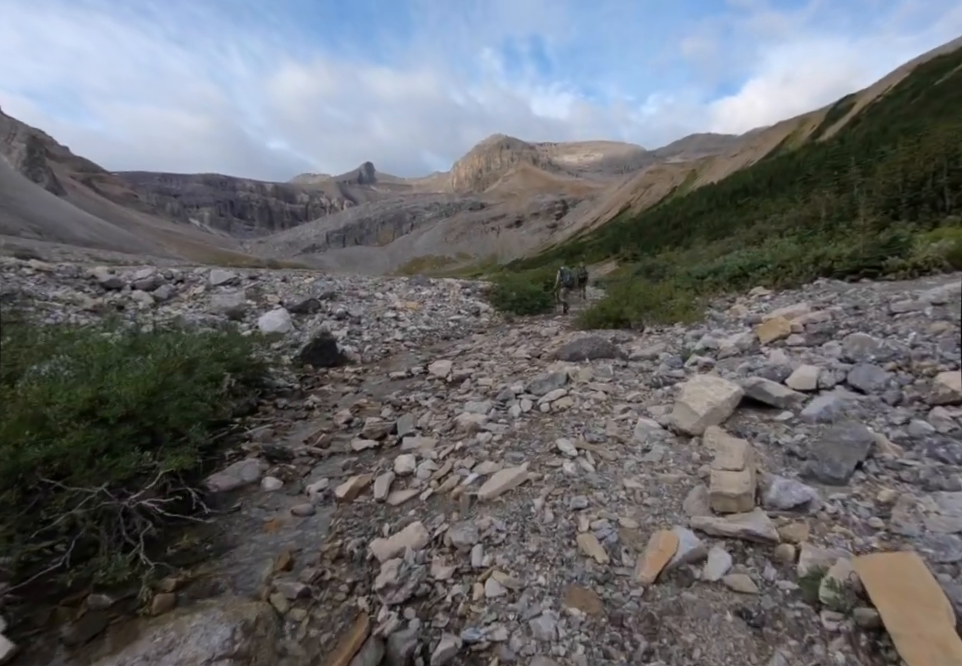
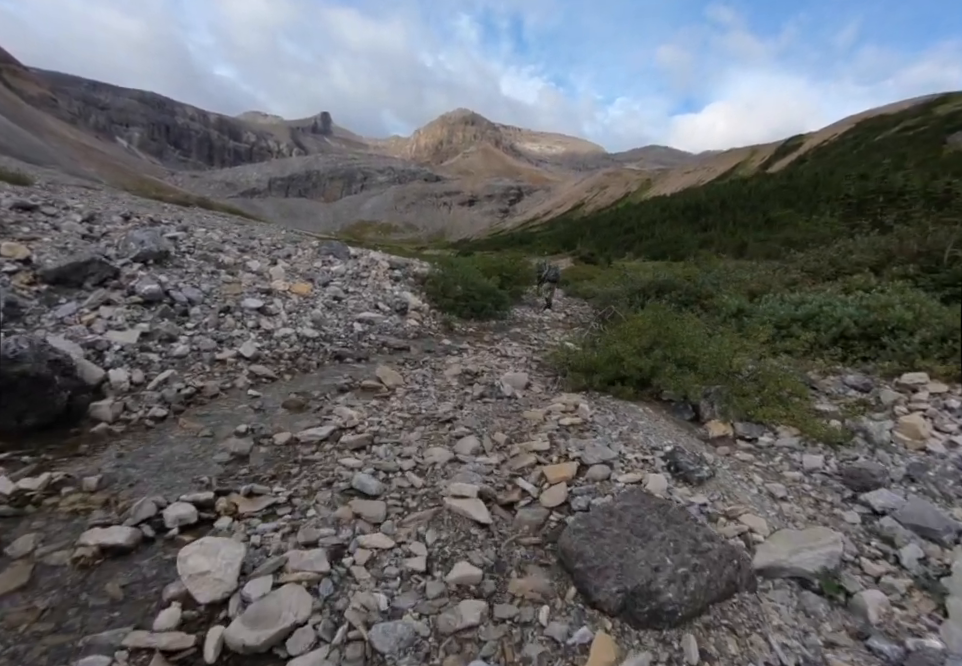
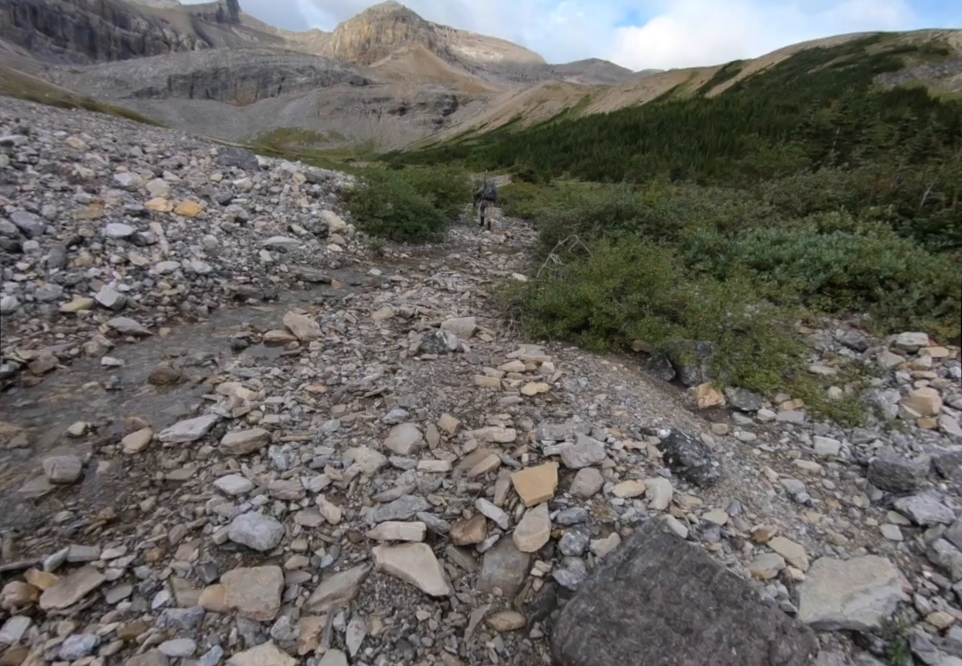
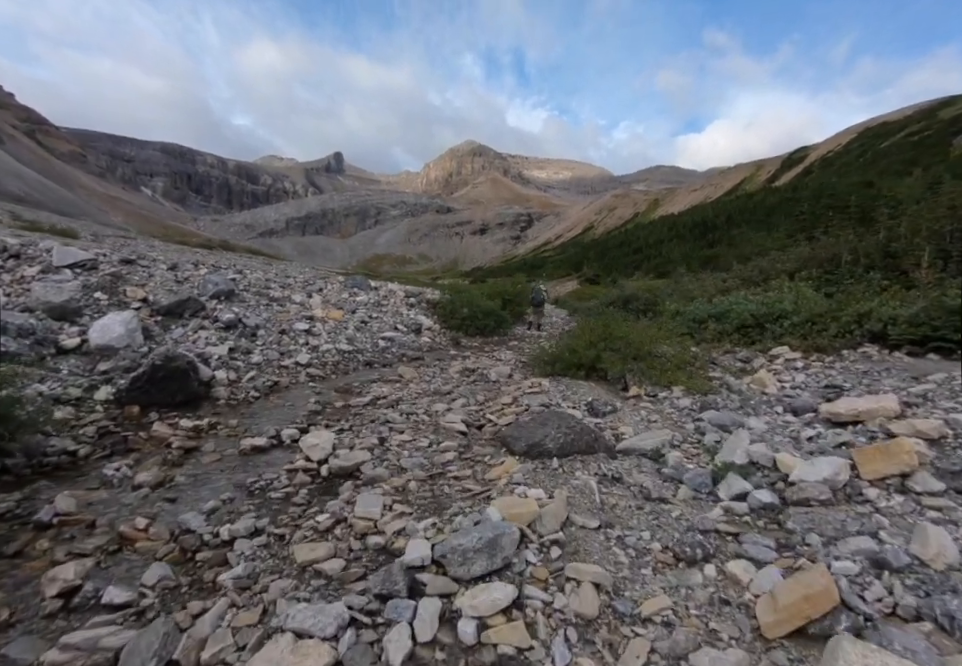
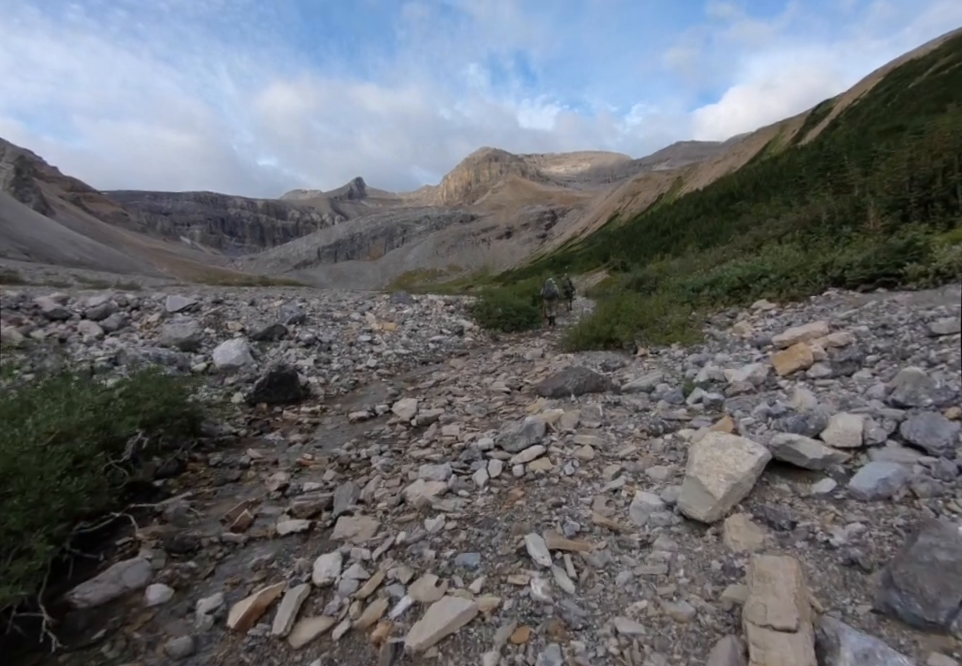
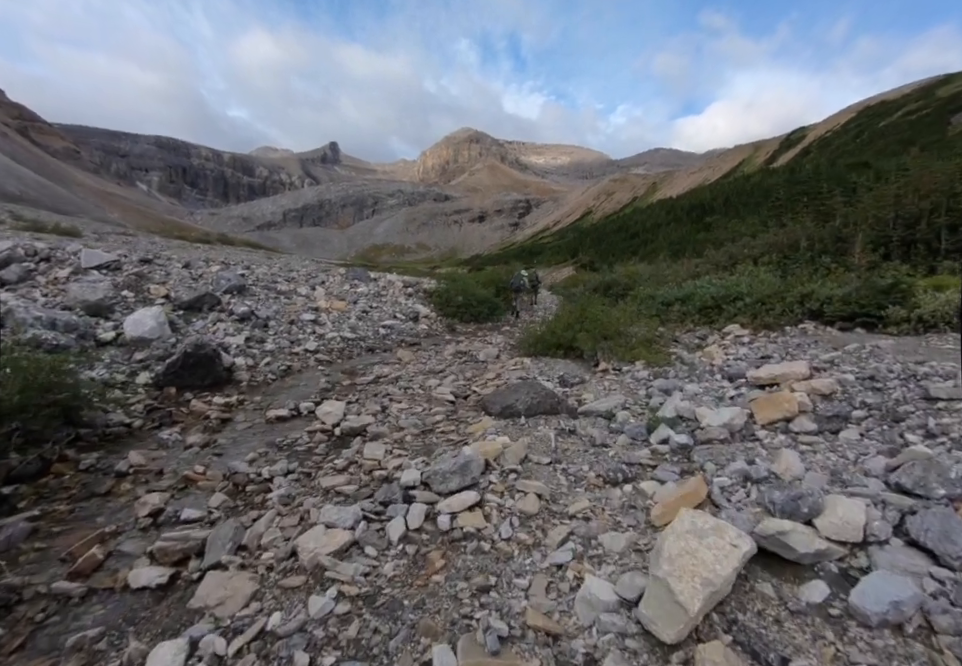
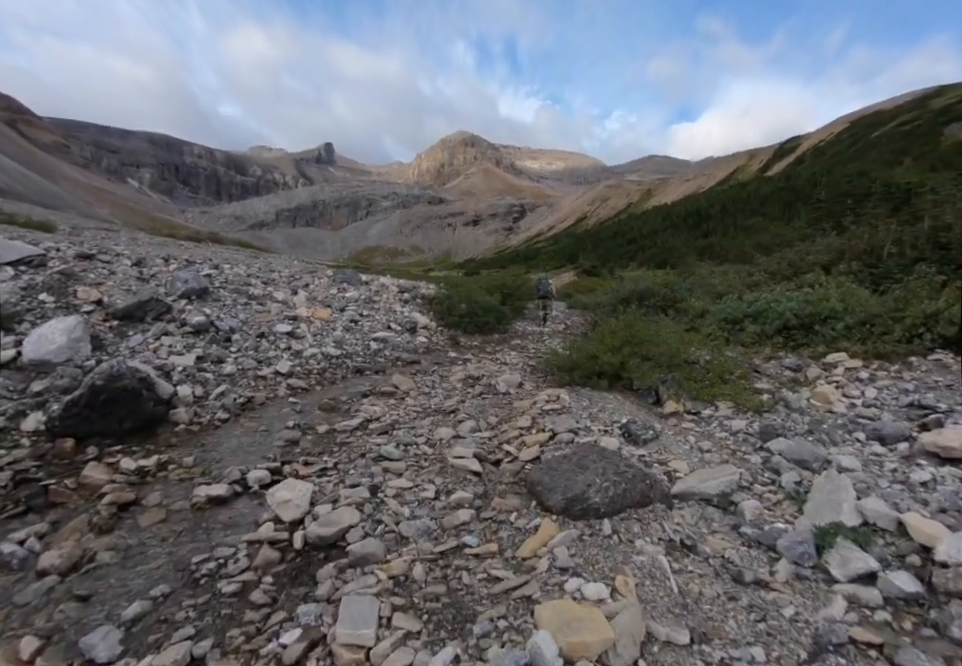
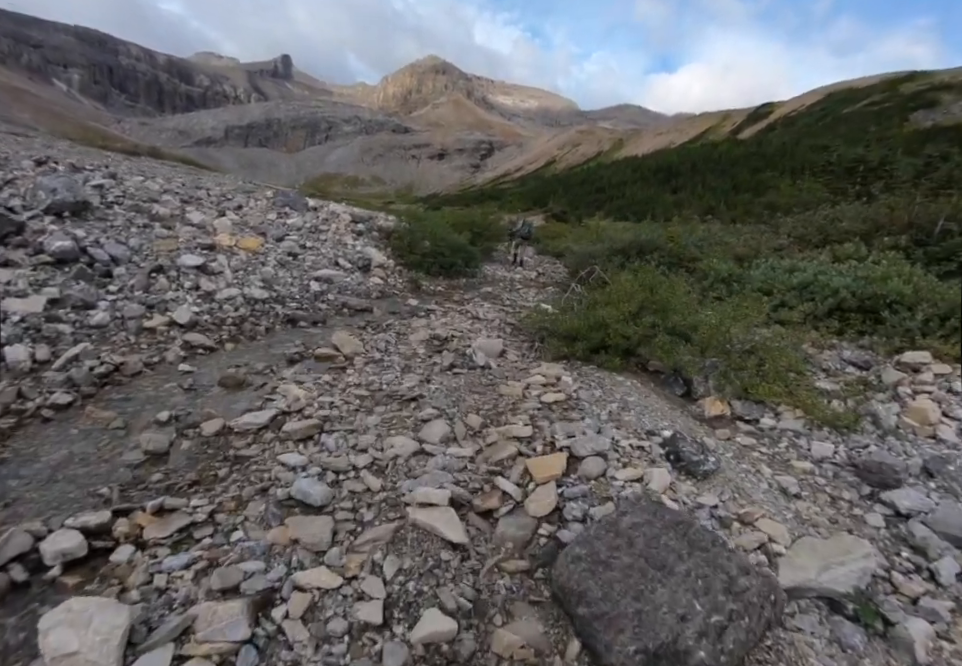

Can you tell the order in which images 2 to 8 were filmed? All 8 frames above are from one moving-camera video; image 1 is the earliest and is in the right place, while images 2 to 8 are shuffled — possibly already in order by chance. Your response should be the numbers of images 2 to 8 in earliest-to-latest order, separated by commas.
5, 6, 4, 7, 2, 8, 3
